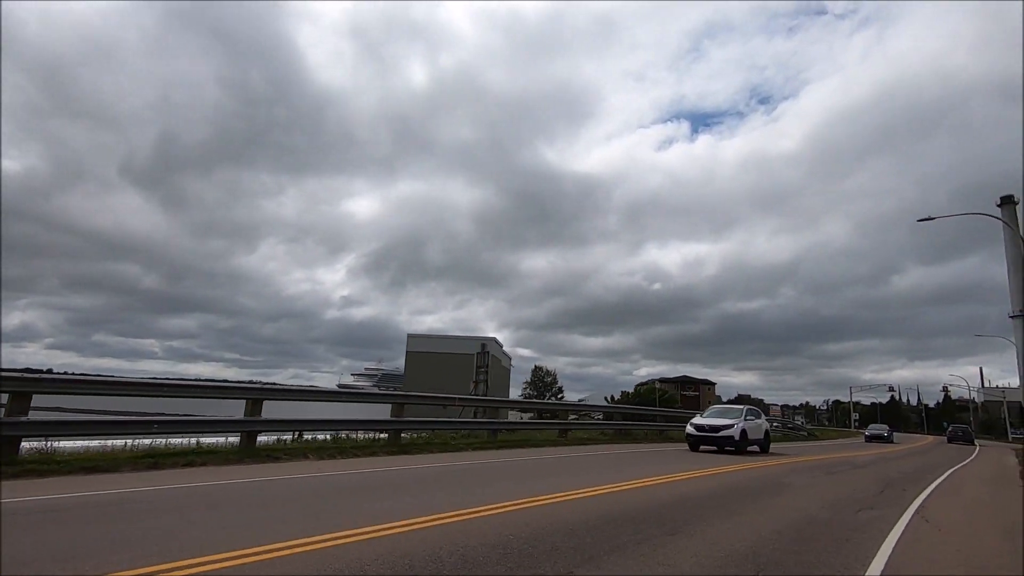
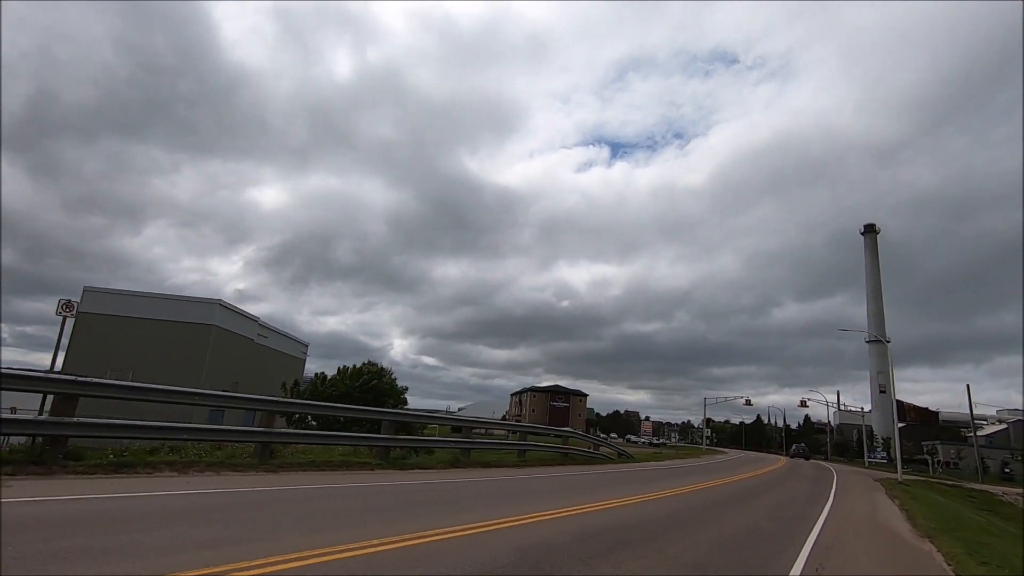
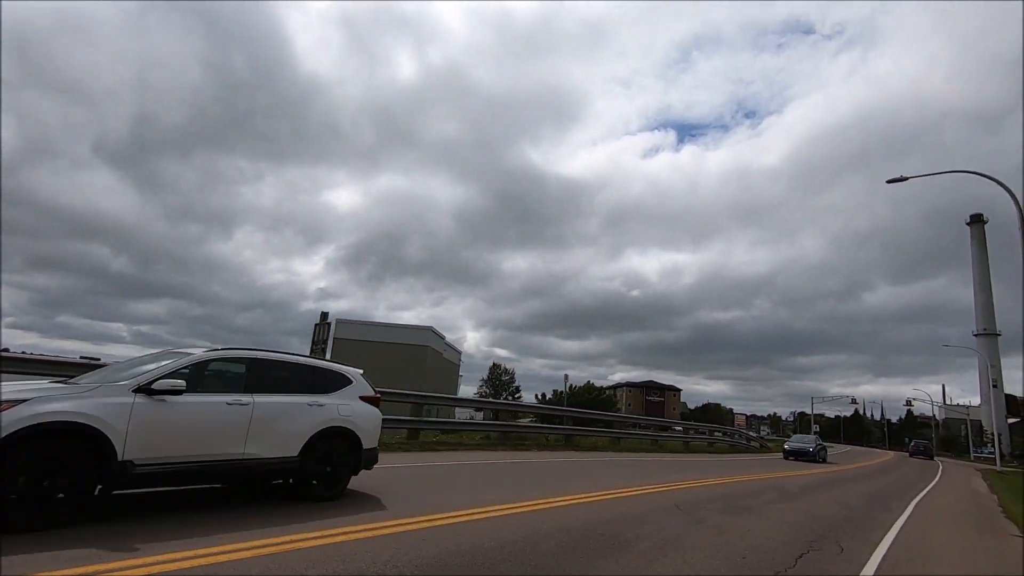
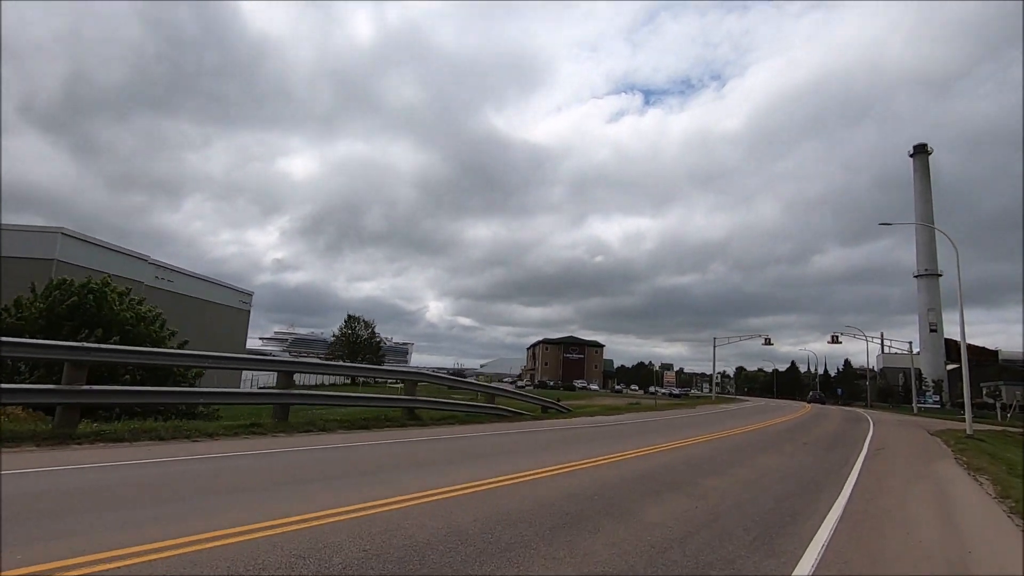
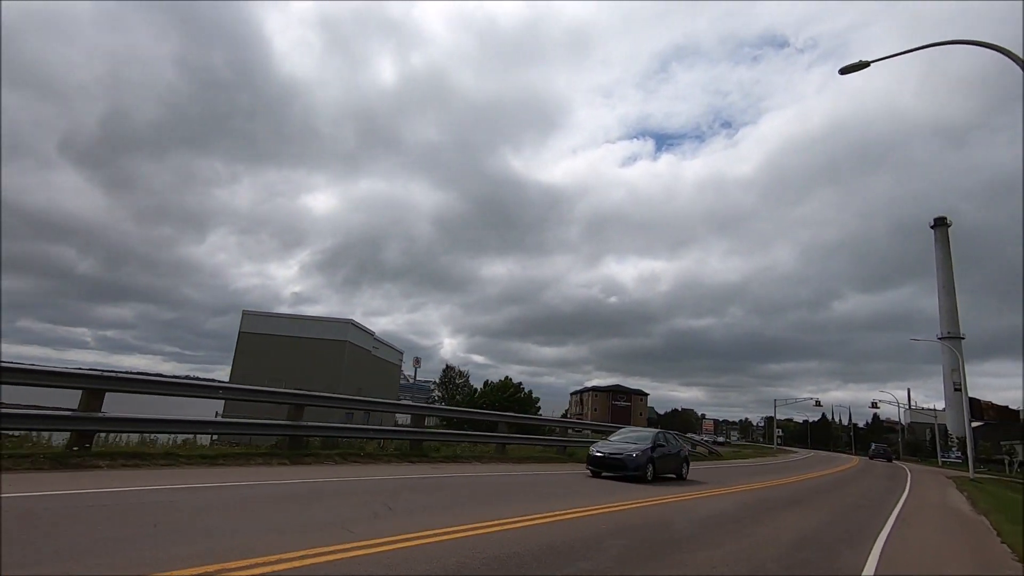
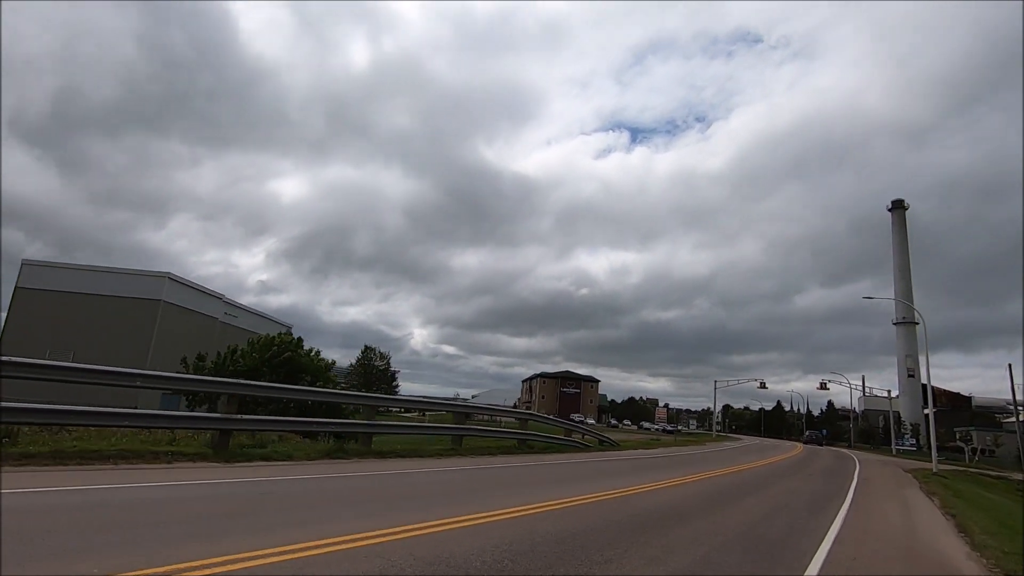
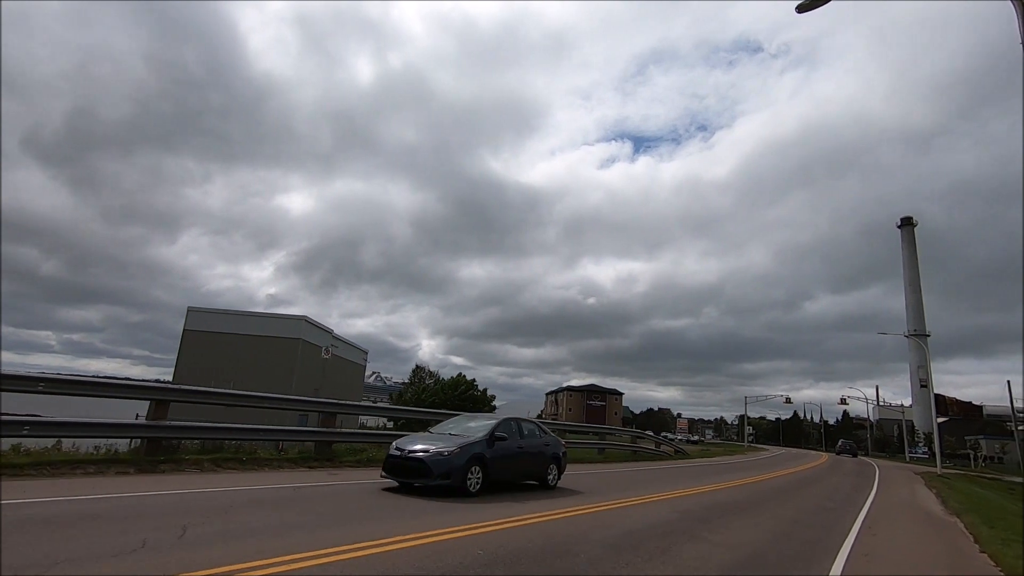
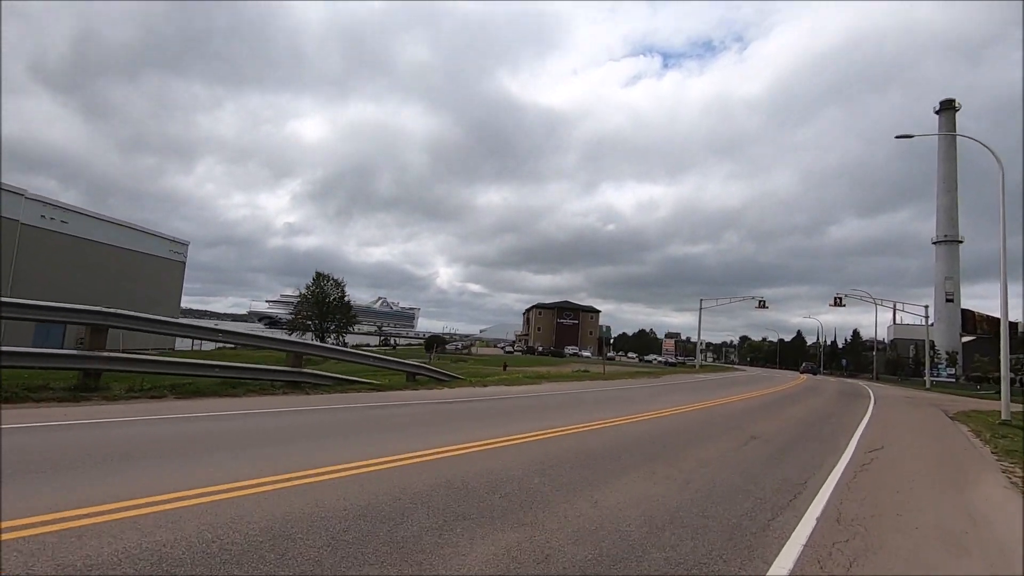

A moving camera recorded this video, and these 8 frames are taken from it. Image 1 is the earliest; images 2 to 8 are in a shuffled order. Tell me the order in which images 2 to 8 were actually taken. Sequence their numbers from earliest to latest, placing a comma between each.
3, 5, 7, 2, 6, 4, 8
